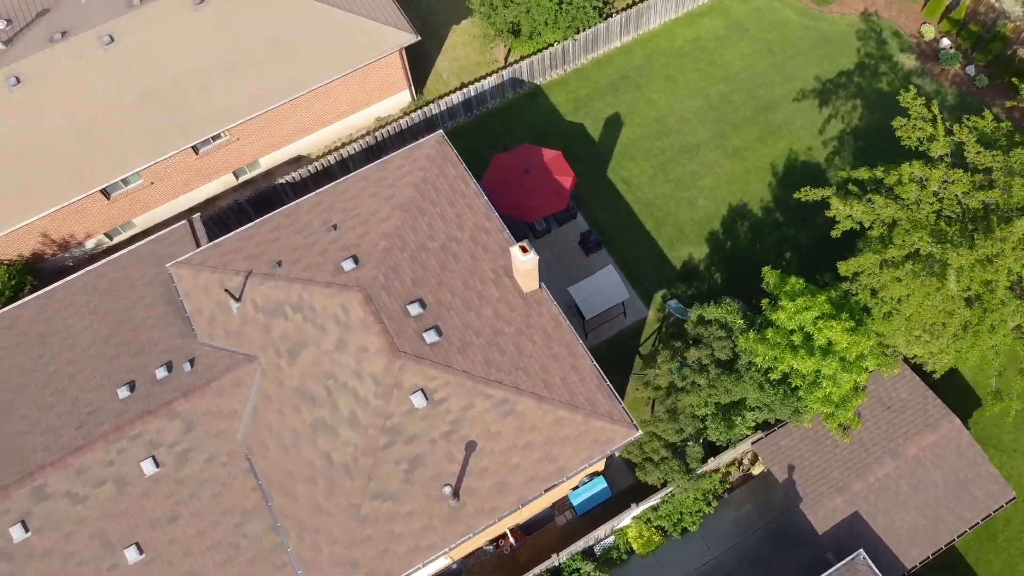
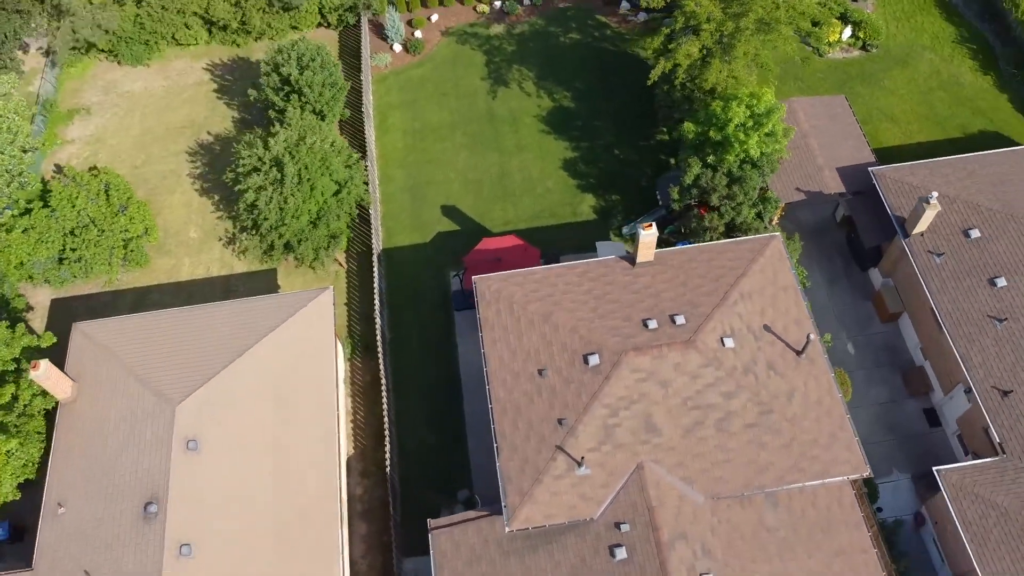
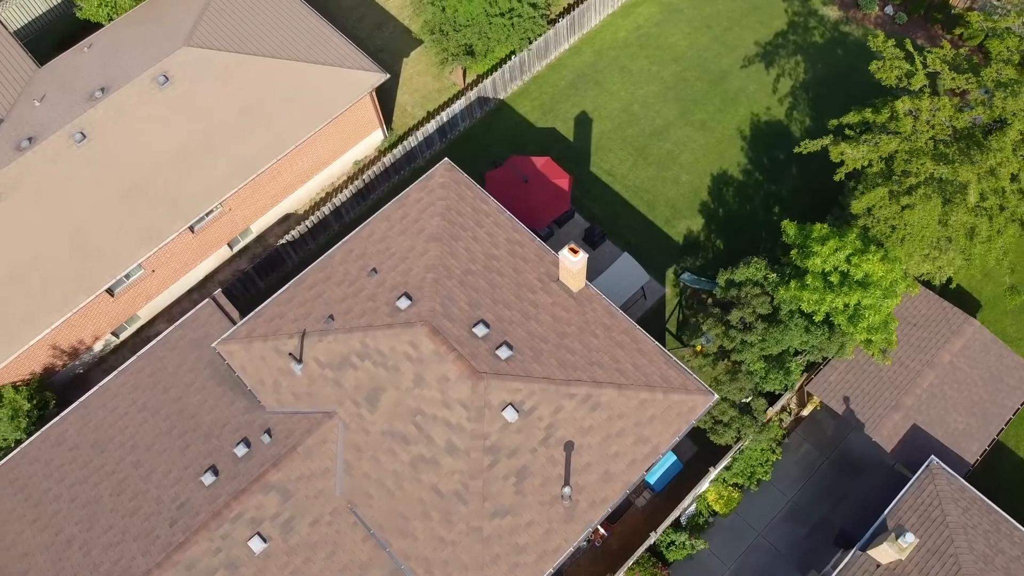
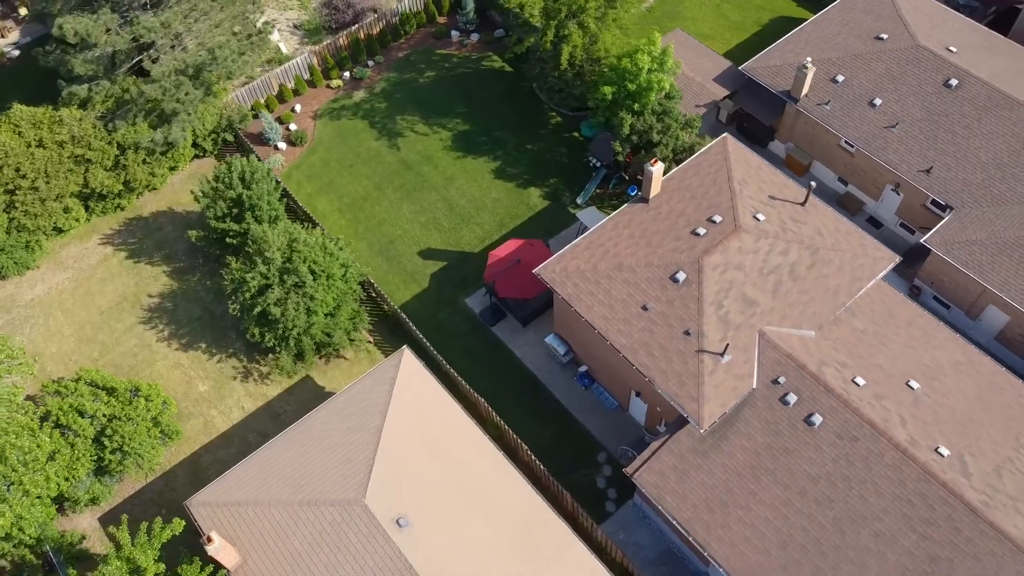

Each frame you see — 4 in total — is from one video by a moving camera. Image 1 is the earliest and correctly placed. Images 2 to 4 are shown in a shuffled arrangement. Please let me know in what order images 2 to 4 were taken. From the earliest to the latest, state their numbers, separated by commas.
3, 2, 4
